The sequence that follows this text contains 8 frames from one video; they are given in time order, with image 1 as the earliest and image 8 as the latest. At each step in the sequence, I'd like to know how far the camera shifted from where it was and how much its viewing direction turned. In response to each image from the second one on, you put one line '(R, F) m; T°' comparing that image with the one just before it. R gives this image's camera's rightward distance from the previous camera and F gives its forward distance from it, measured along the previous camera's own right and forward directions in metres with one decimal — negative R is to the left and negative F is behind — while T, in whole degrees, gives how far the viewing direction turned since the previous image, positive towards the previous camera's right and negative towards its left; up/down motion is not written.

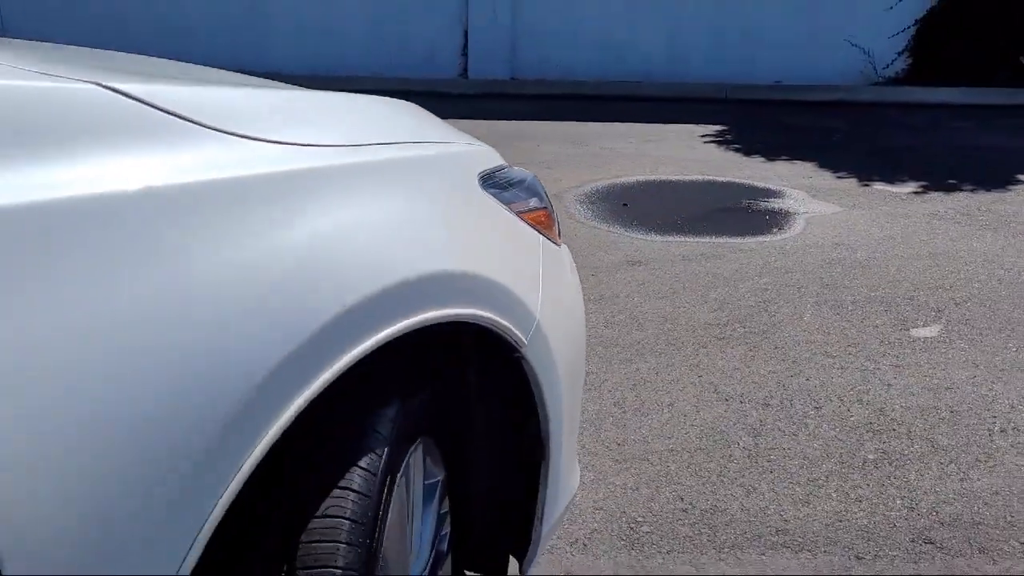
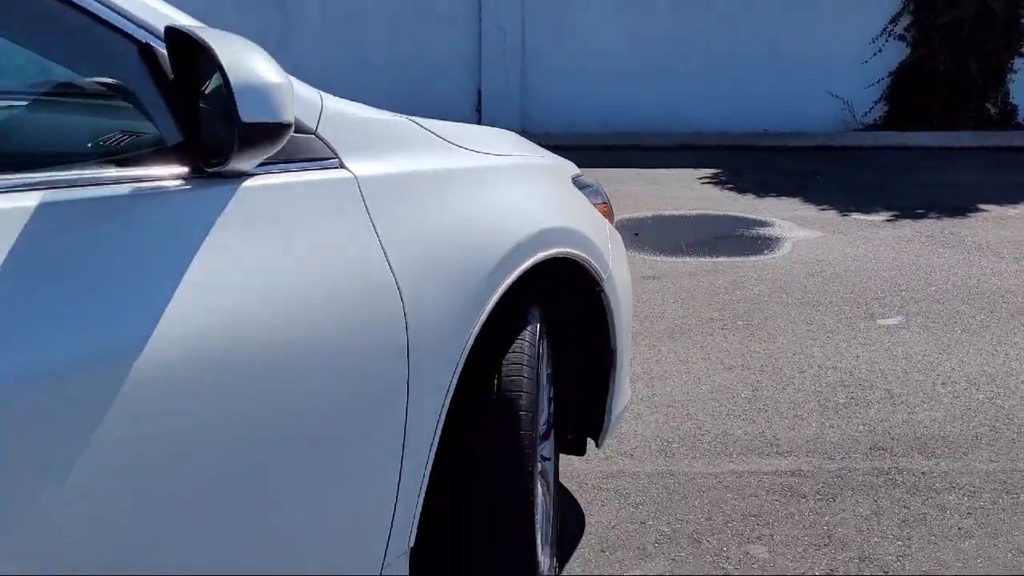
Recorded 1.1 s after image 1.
(-0.2, -0.9) m; 0°
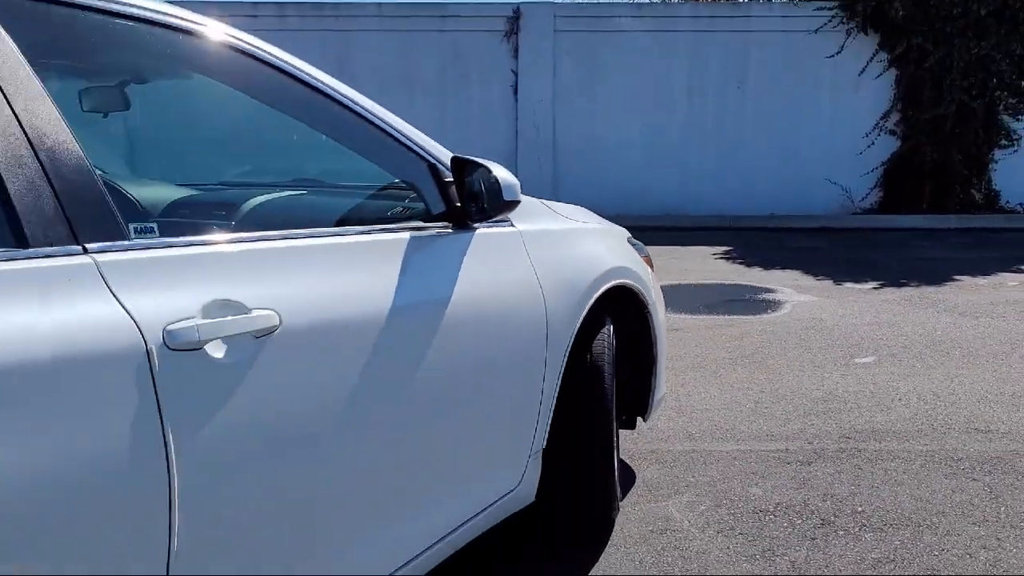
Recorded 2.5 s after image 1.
(-0.3, -1.3) m; -1°
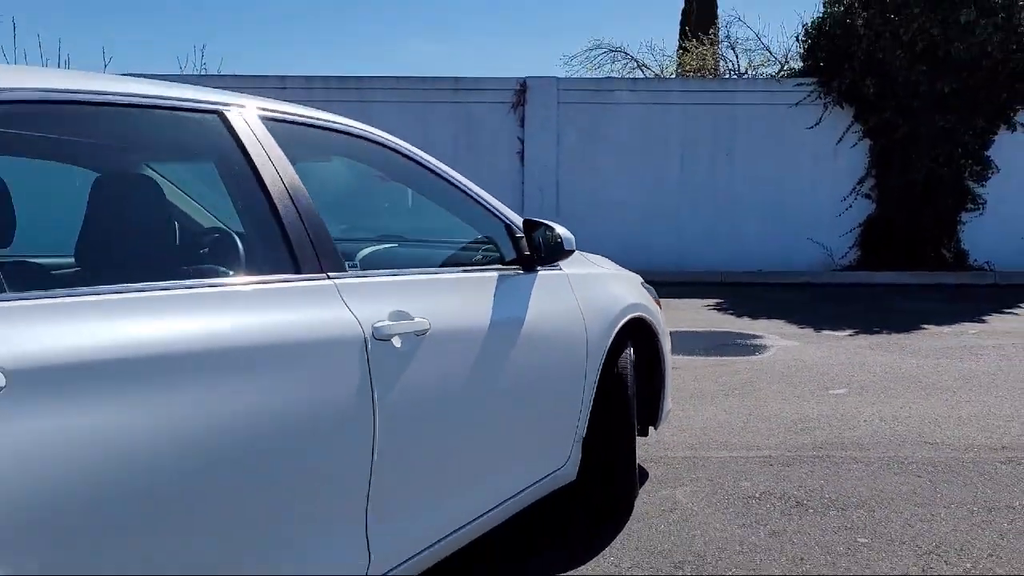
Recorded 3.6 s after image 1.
(-0.3, -1.0) m; +1°
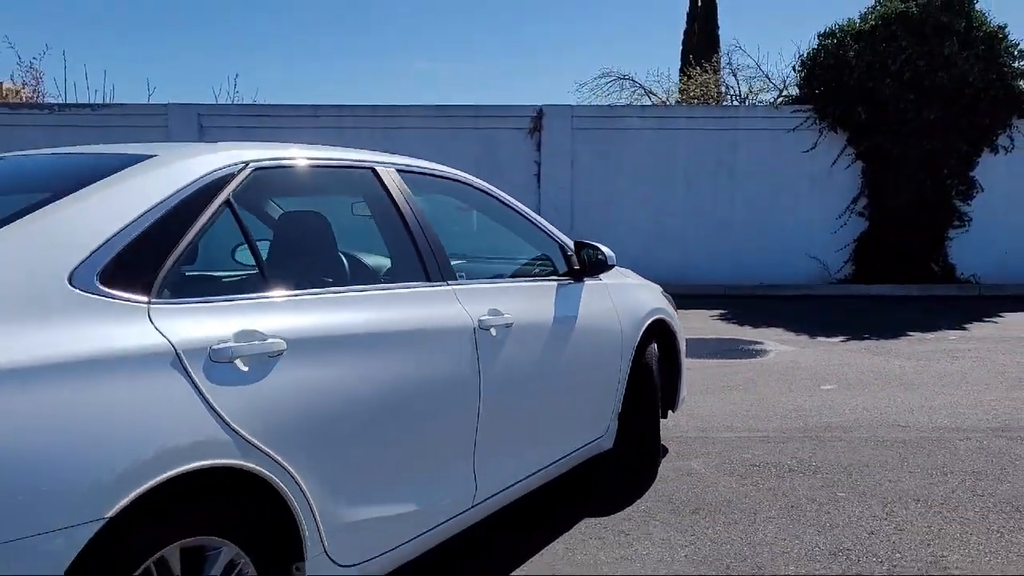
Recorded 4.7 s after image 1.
(-0.3, -1.1) m; 0°
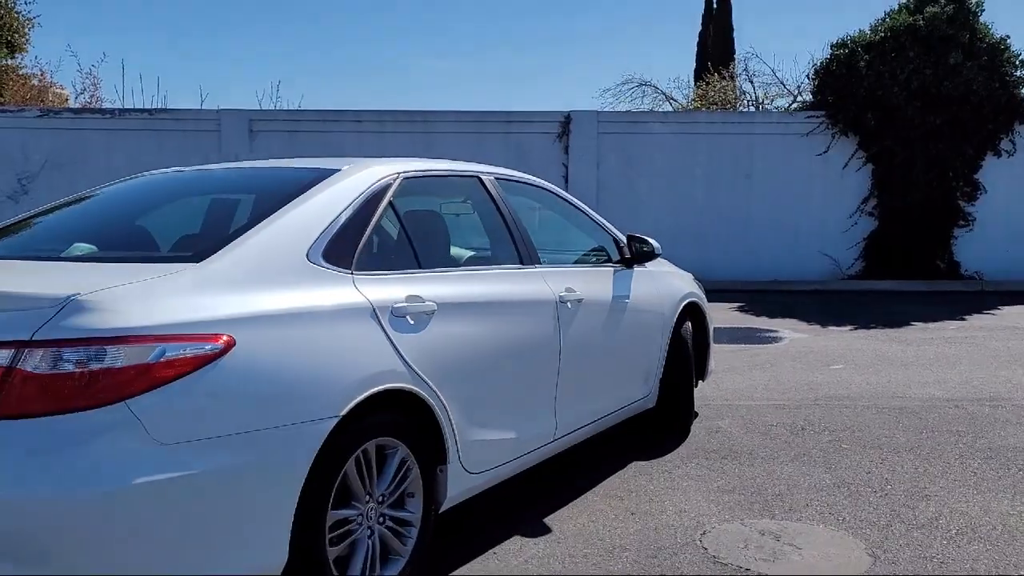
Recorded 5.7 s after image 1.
(-0.3, -1.0) m; -1°
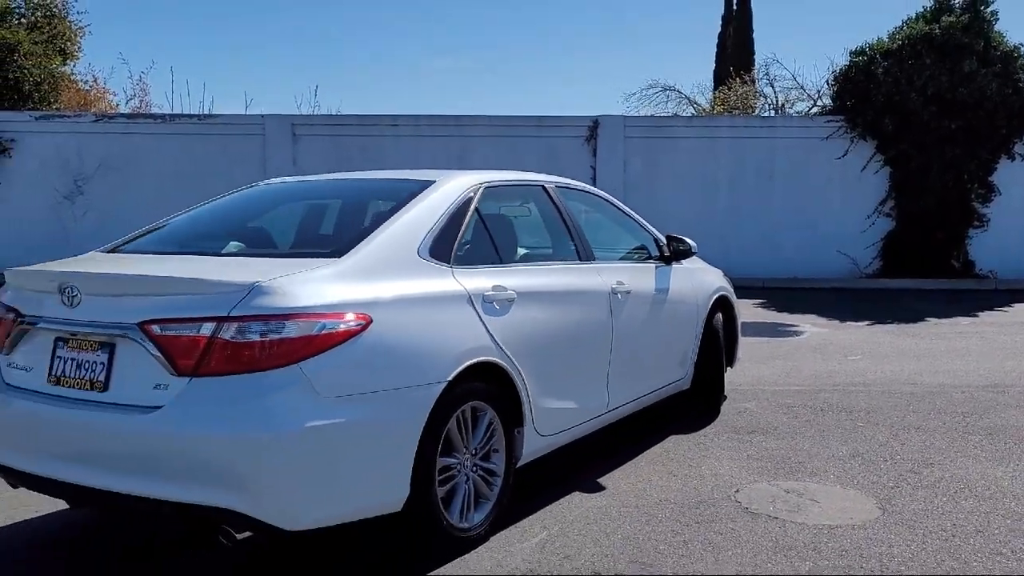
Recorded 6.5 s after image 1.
(-0.3, -0.8) m; -1°
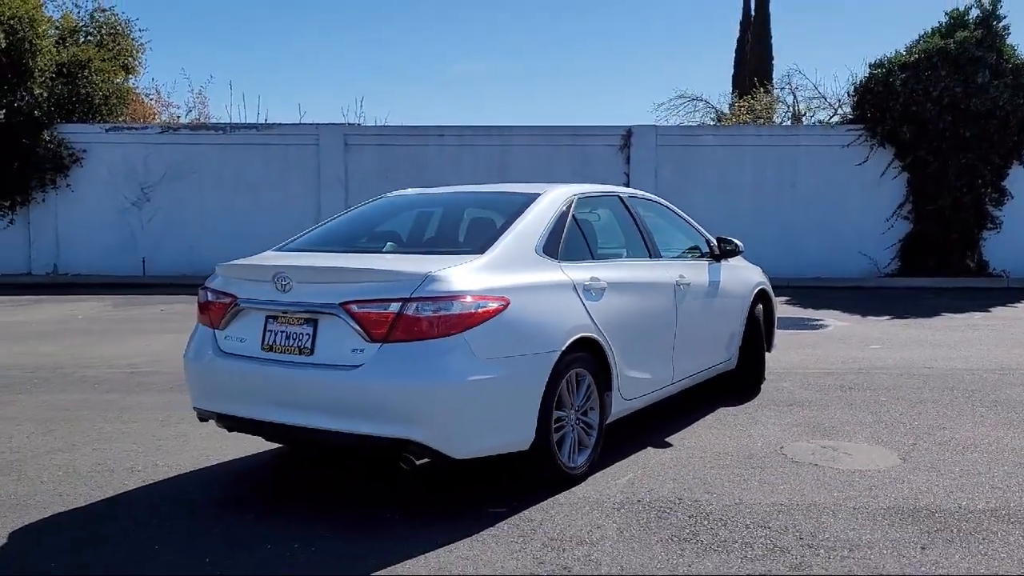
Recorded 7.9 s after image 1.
(-0.5, -1.1) m; -1°
